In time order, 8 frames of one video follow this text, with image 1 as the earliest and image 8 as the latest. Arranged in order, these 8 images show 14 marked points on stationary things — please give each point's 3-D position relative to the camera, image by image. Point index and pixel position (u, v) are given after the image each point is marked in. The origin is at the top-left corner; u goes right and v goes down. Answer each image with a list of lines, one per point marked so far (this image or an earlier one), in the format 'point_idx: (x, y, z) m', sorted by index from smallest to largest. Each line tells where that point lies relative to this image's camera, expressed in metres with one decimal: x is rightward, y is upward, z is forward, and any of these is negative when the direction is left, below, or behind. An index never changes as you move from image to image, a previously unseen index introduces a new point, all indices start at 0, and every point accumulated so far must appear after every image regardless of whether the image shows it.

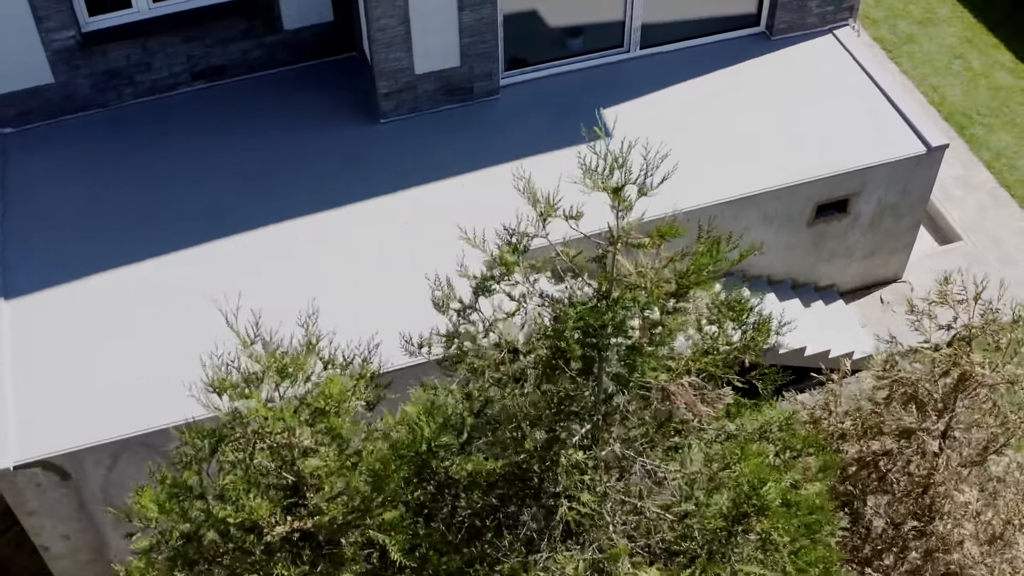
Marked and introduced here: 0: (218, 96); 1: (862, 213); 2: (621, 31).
0: (-3.3, +2.2, +12.2) m
1: (+3.9, +0.8, +12.1) m
2: (+1.3, +3.0, +12.6) m
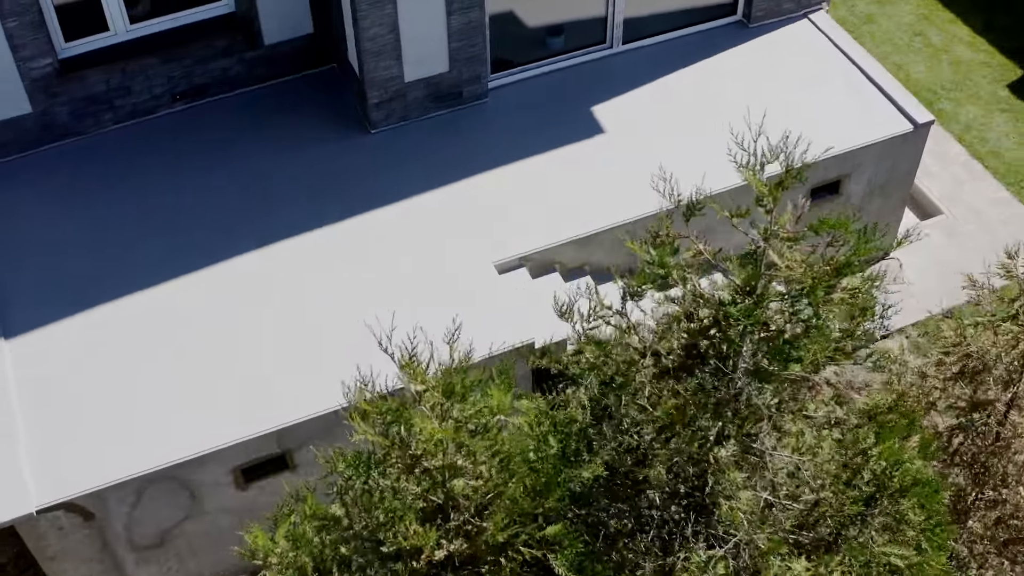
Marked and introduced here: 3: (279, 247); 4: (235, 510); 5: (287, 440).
0: (-3.5, +1.9, +12.0) m
1: (+3.9, +1.1, +12.2) m
2: (+1.1, +3.0, +12.6) m
3: (-2.3, +0.4, +10.8) m
4: (-2.5, -2.0, +9.8) m
5: (-1.9, -1.3, +9.4) m
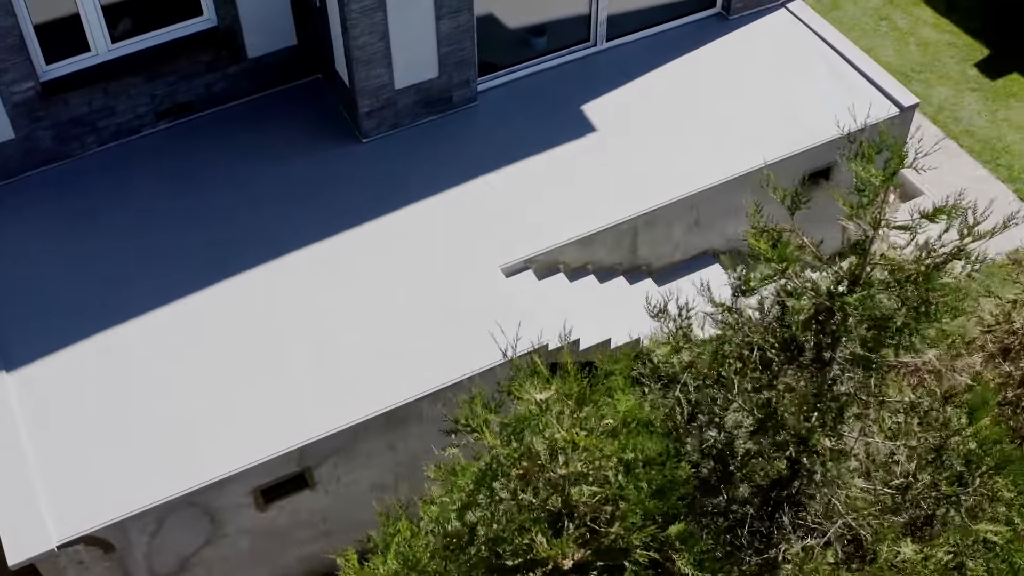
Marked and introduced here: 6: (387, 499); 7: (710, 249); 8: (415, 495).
0: (-3.6, +1.7, +11.7) m
1: (+3.8, +1.3, +12.4) m
2: (+0.9, +3.1, +12.6) m
3: (-2.3, +0.3, +10.6) m
4: (-2.3, -2.2, +9.6) m
5: (-1.7, -1.5, +9.3) m
6: (-1.2, -2.0, +10.3) m
7: (+2.2, +0.4, +12.0) m
8: (-0.9, -2.0, +10.4) m
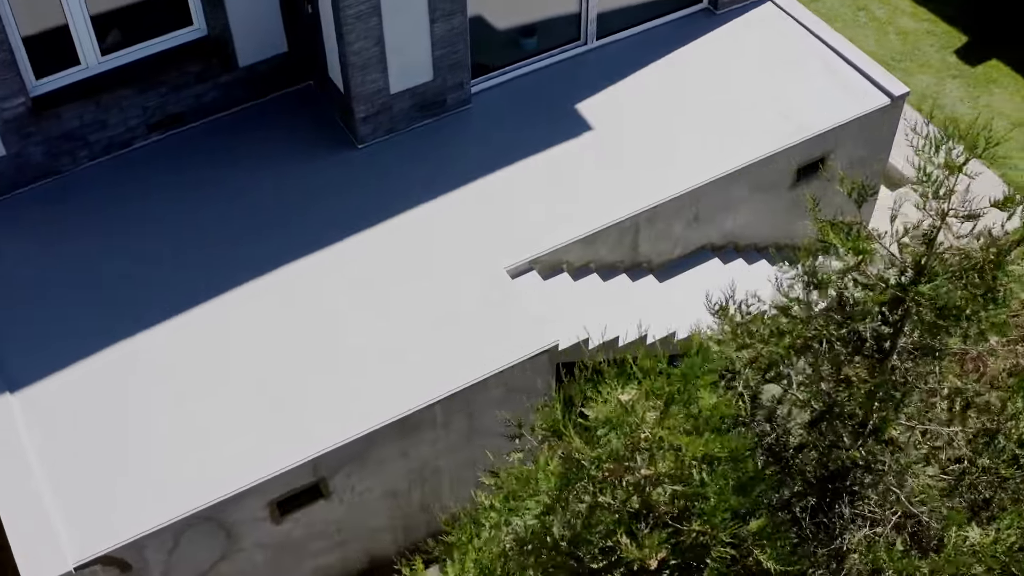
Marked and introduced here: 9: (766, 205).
0: (-3.6, +1.5, +11.6) m
1: (+3.7, +1.4, +12.5) m
2: (+0.8, +3.1, +12.6) m
3: (-2.2, +0.2, +10.5) m
4: (-2.1, -2.3, +9.6) m
5: (-1.6, -1.5, +9.2) m
6: (-1.1, -2.1, +10.2) m
7: (+2.2, +0.5, +12.1) m
8: (-0.8, -2.0, +10.4) m
9: (+2.9, +0.9, +12.2) m
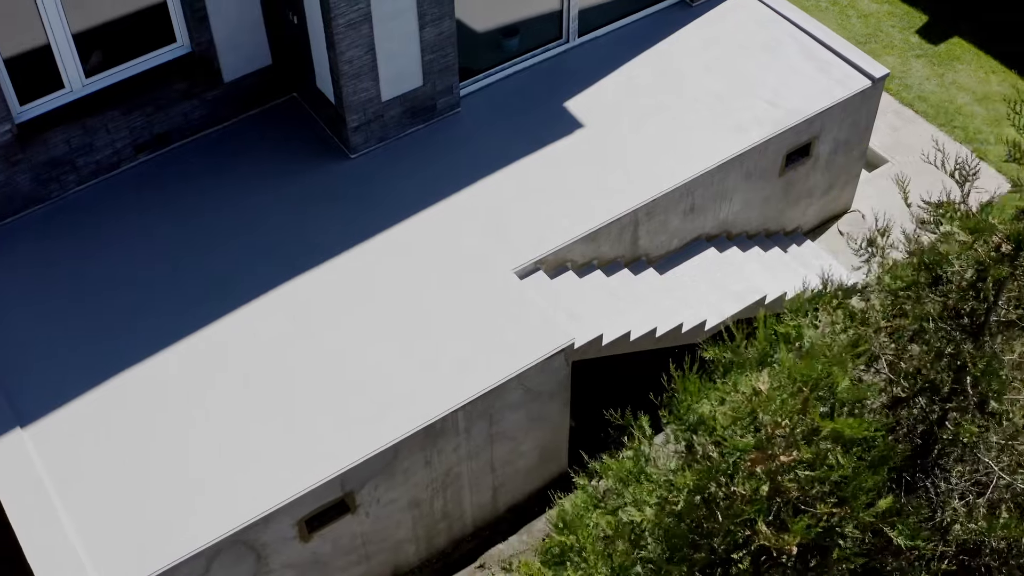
0: (-3.7, +1.3, +11.4) m
1: (+3.6, +1.6, +12.6) m
2: (+0.5, +3.1, +12.6) m
3: (-2.1, 0.0, +10.4) m
4: (-1.8, -2.4, +9.4) m
5: (-1.3, -1.6, +9.1) m
6: (-0.8, -2.1, +10.2) m
7: (+2.1, +0.6, +12.2) m
8: (-0.6, -2.1, +10.3) m
9: (+2.8, +1.1, +12.3) m
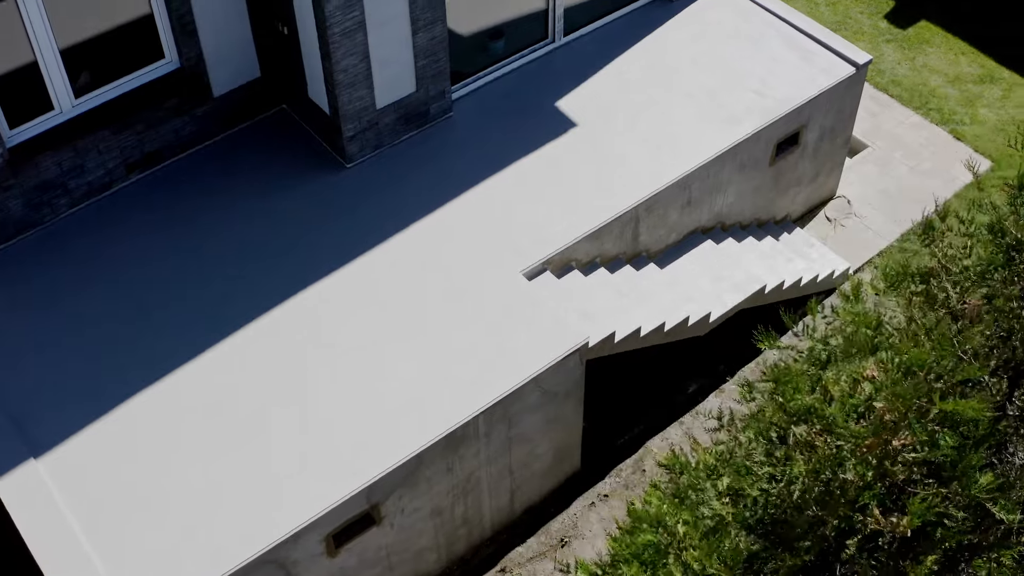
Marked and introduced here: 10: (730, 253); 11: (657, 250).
0: (-3.7, +1.1, +11.2) m
1: (+3.5, +1.7, +12.8) m
2: (+0.4, +3.1, +12.6) m
3: (-2.0, -0.1, +10.3) m
4: (-1.6, -2.5, +9.3) m
5: (-1.1, -1.7, +9.0) m
6: (-0.6, -2.2, +10.1) m
7: (+2.1, +0.7, +12.2) m
8: (-0.4, -2.1, +10.3) m
9: (+2.7, +1.2, +12.4) m
10: (+2.5, +0.4, +12.3) m
11: (+1.6, +0.4, +11.9) m
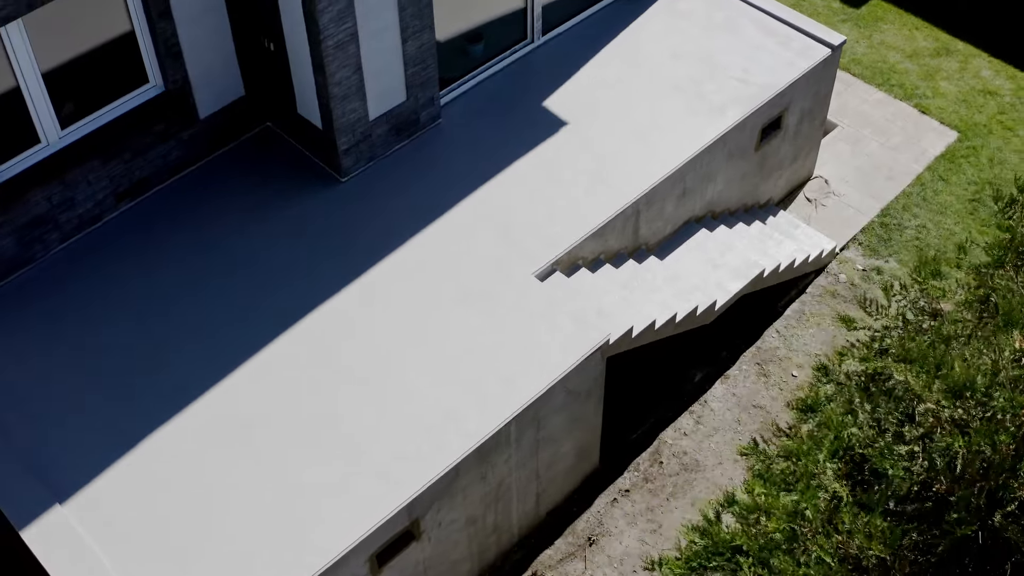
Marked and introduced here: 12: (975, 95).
0: (-3.7, +0.8, +10.9) m
1: (+3.3, +2.0, +12.9) m
2: (+0.1, +3.1, +12.6) m
3: (-1.9, -0.3, +10.1) m
4: (-1.2, -2.7, +9.2) m
5: (-0.8, -1.8, +8.9) m
6: (-0.3, -2.3, +10.0) m
7: (+2.1, +0.8, +12.3) m
8: (-0.1, -2.2, +10.2) m
9: (+2.6, +1.4, +12.5) m
10: (+2.4, +0.6, +12.4) m
11: (+1.6, +0.5, +11.9) m
12: (+6.6, +2.8, +15.5) m
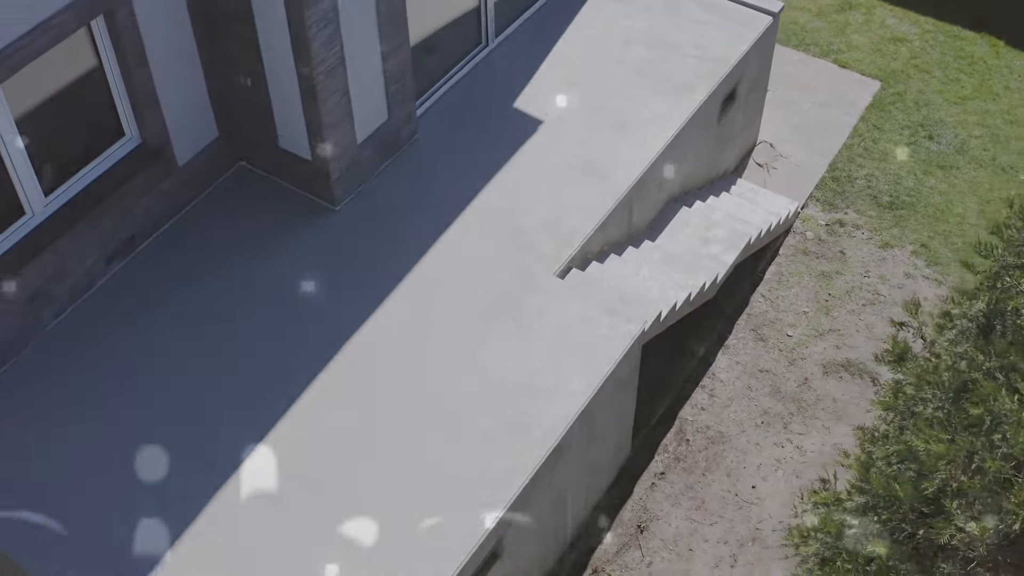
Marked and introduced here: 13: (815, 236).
0: (-3.6, +0.2, +10.4) m
1: (+2.9, +2.4, +13.3) m
2: (-0.4, +3.0, +12.5) m
3: (-1.6, -0.6, +9.8) m
4: (-0.4, -2.8, +9.0) m
5: (-0.1, -1.9, +8.8) m
6: (+0.3, -2.3, +10.0) m
7: (+1.8, +1.1, +12.5) m
8: (+0.5, -2.2, +10.2) m
9: (+2.3, +1.7, +12.8) m
10: (+2.3, +0.9, +12.6) m
11: (+1.5, +0.7, +12.0) m
12: (+5.6, +3.7, +16.2) m
13: (+3.9, +0.7, +13.8) m
